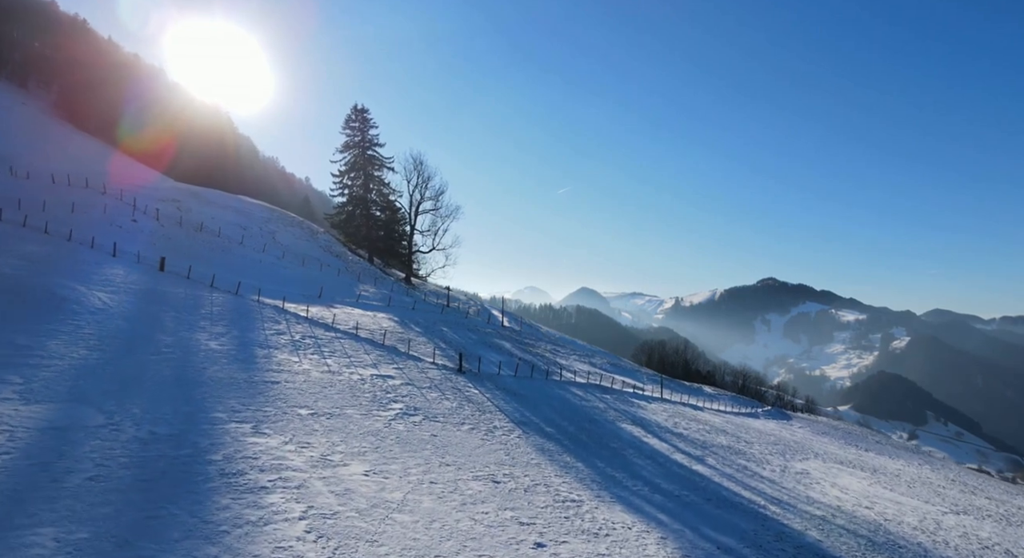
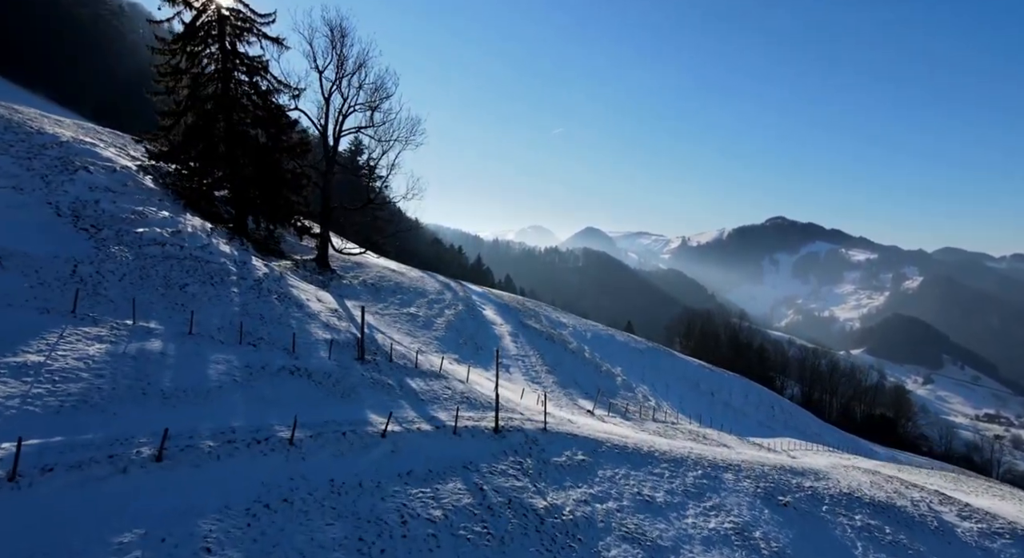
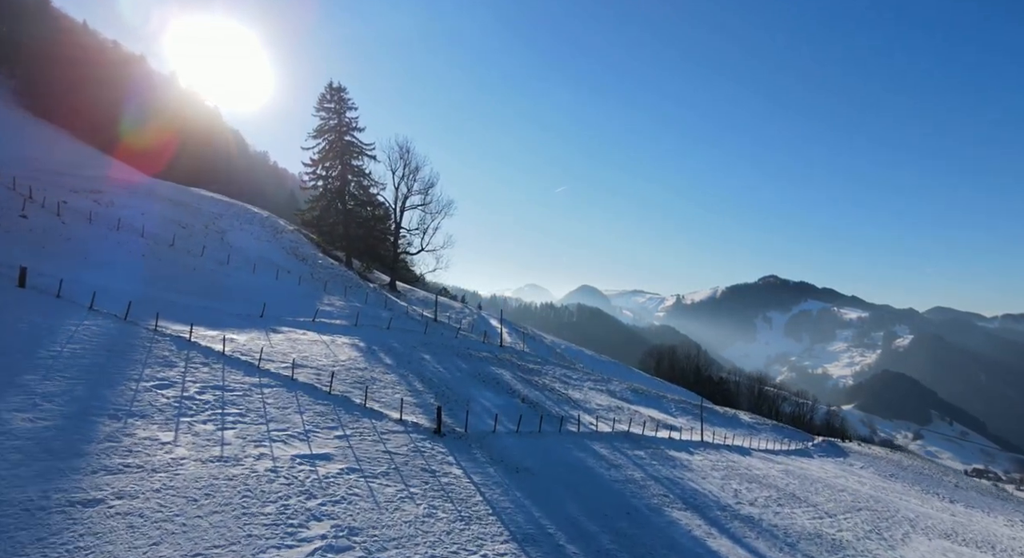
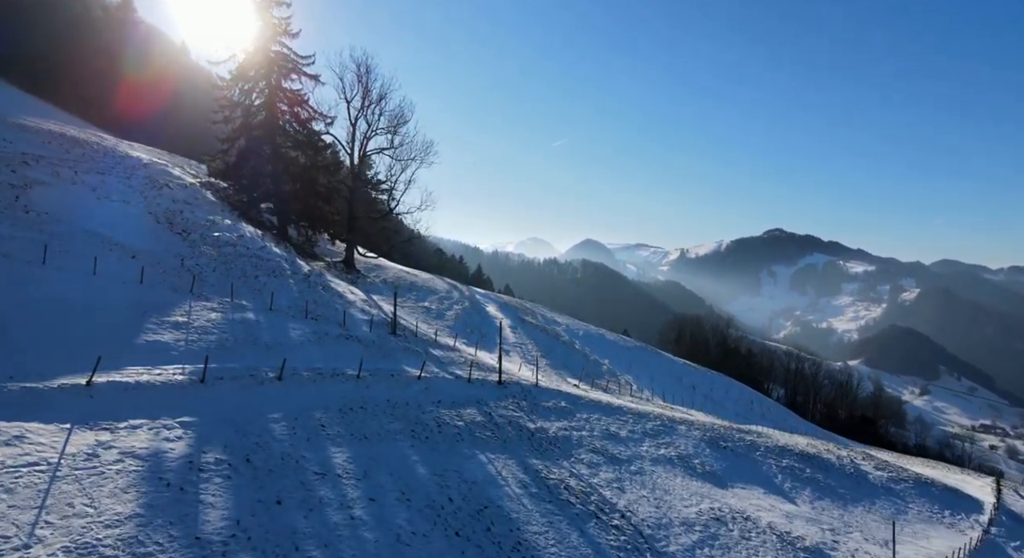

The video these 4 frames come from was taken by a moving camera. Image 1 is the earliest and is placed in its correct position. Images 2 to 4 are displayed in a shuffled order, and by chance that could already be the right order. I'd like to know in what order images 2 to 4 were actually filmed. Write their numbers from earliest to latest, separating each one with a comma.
3, 4, 2
